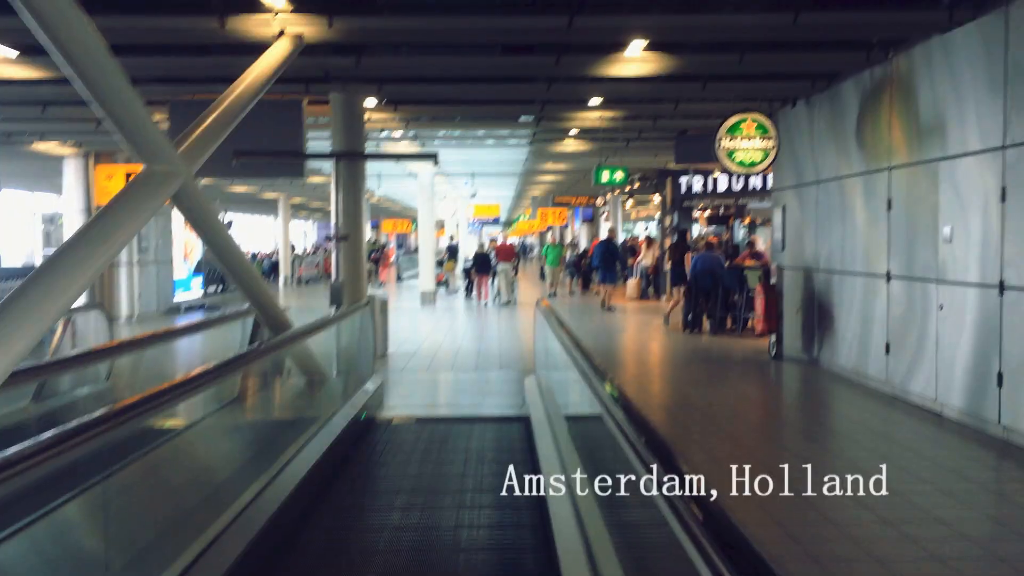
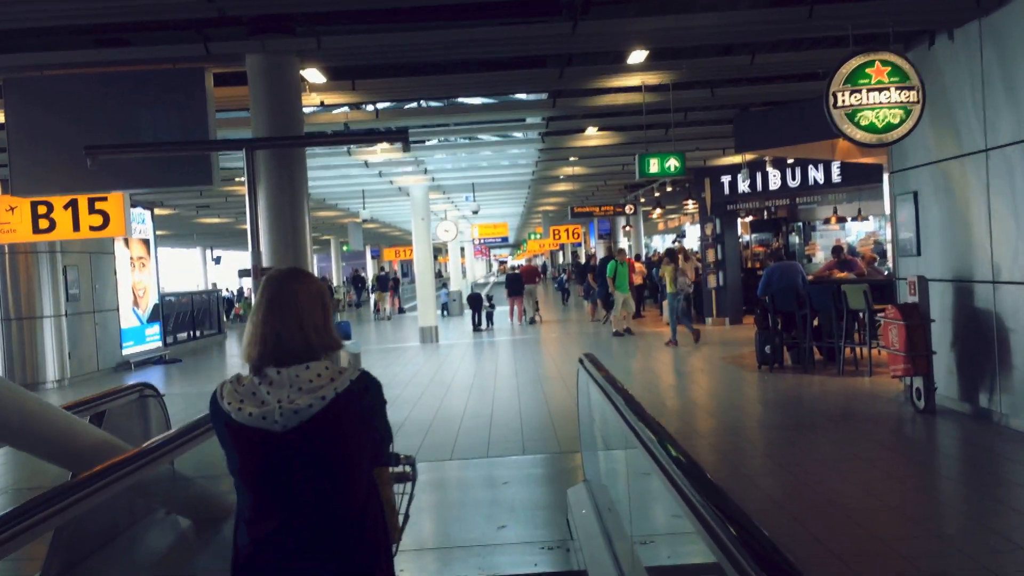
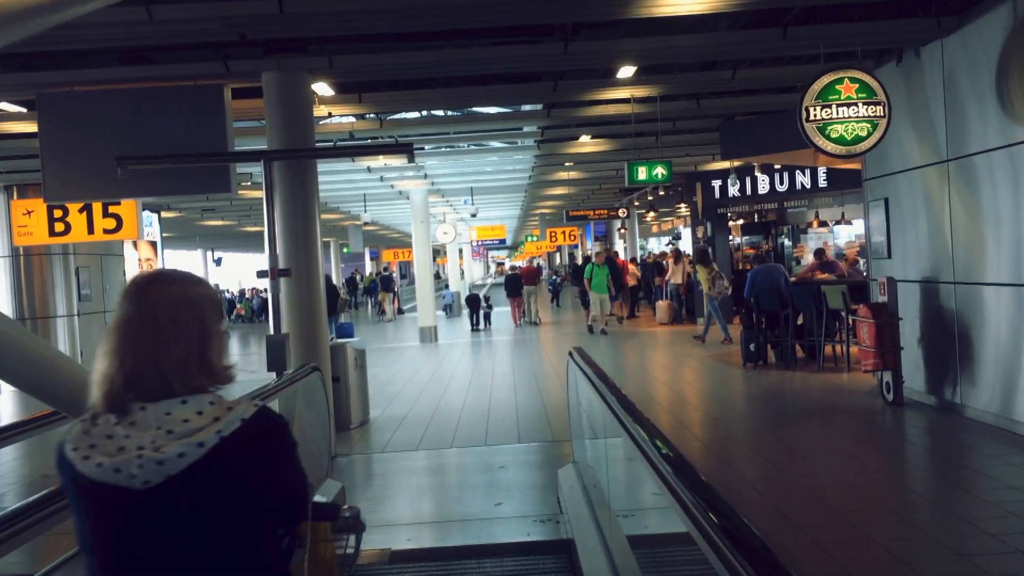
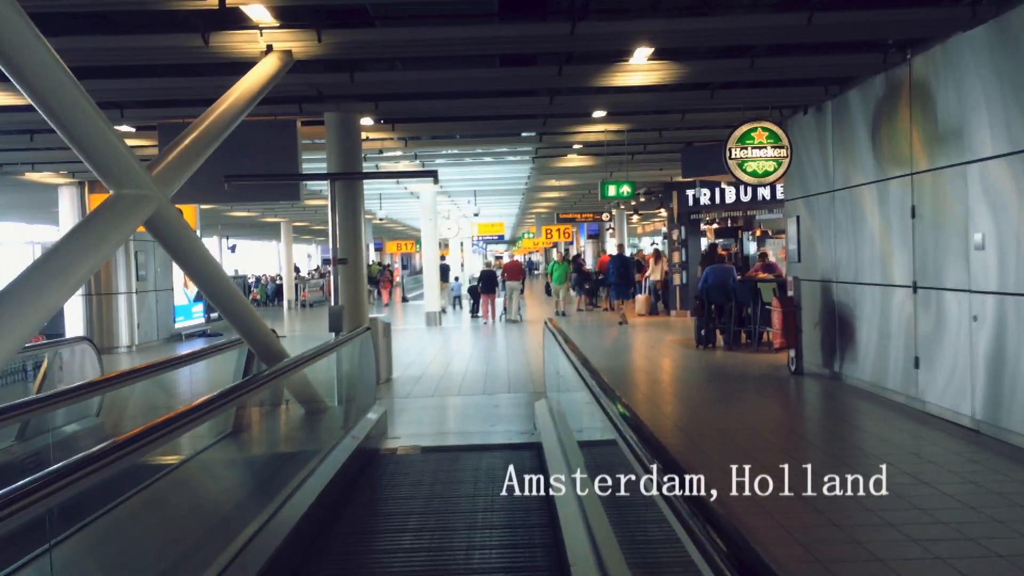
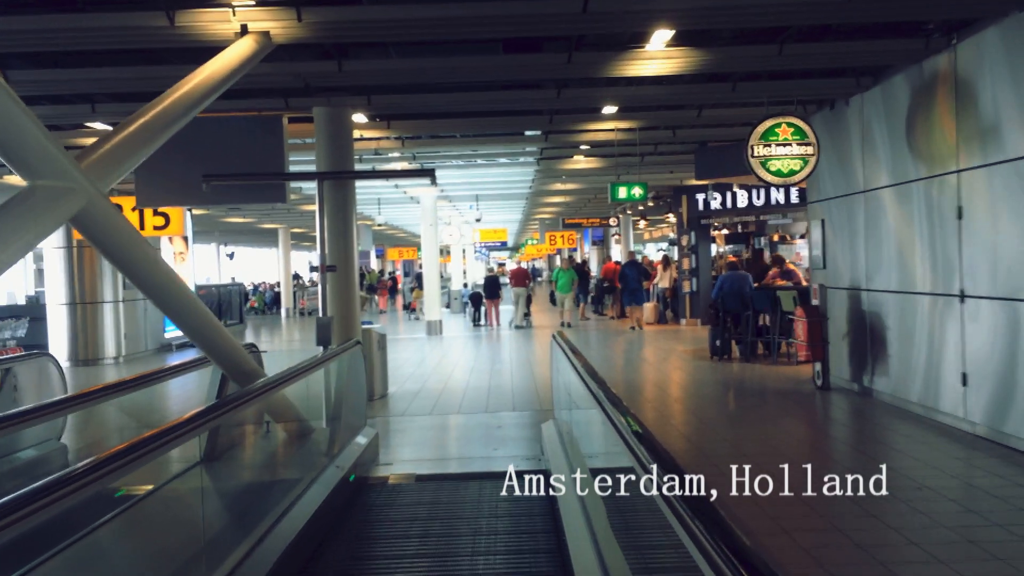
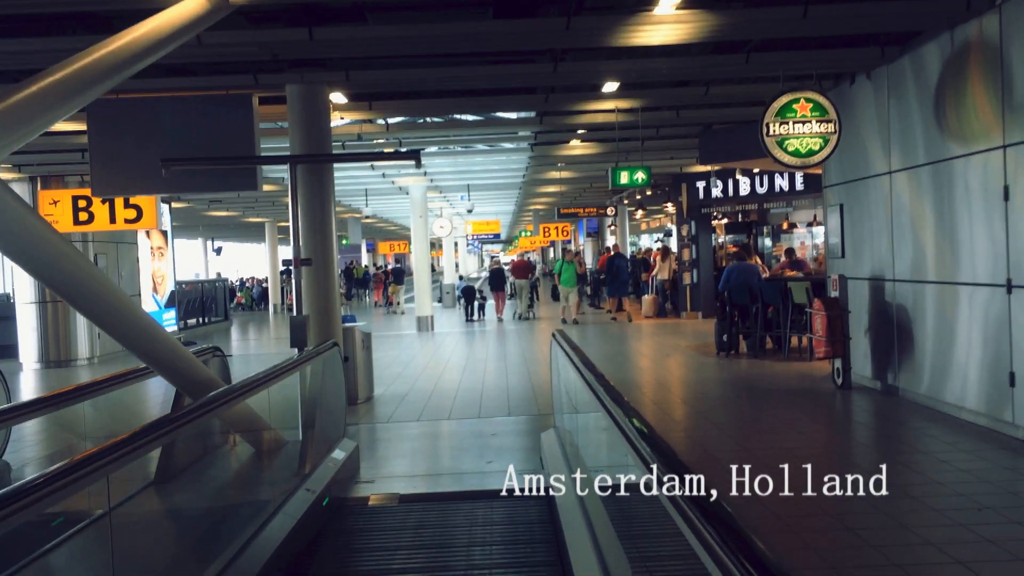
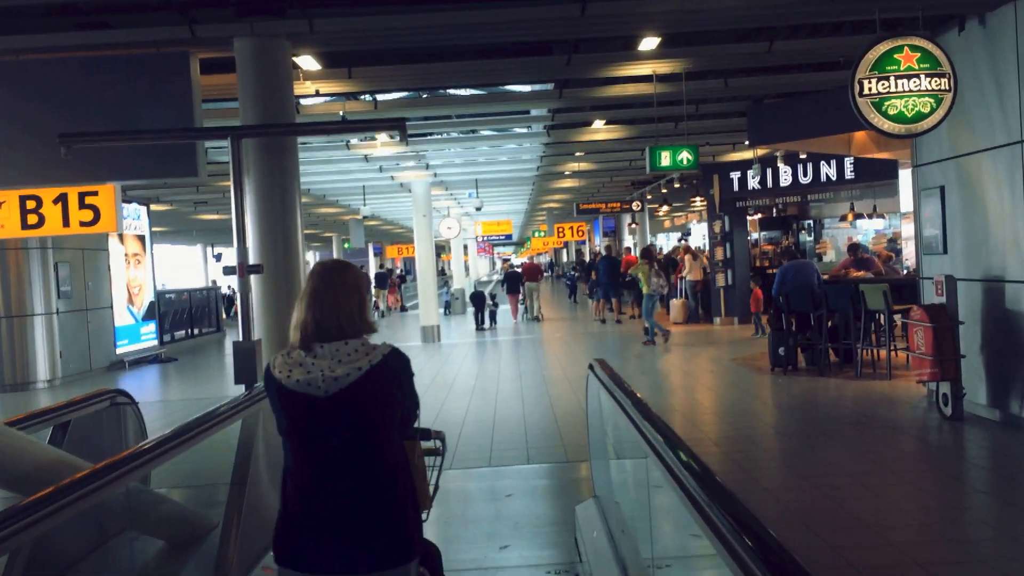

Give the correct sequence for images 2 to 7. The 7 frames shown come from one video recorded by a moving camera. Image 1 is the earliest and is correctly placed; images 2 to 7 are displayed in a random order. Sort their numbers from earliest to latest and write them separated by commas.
4, 5, 6, 3, 2, 7
